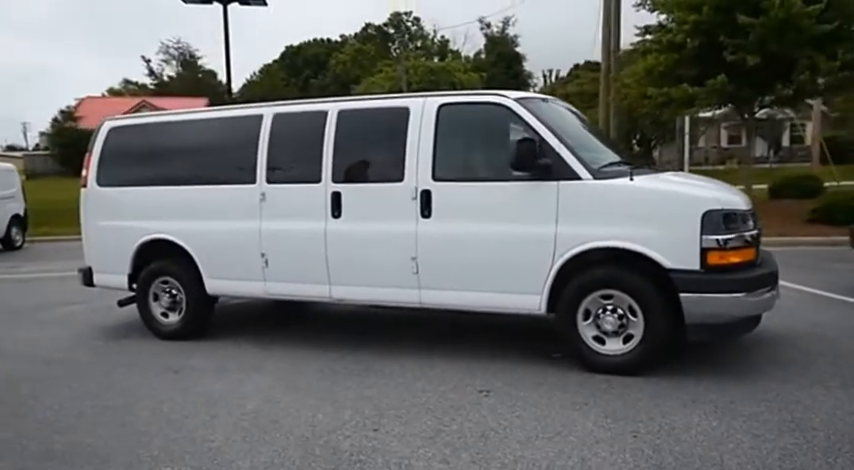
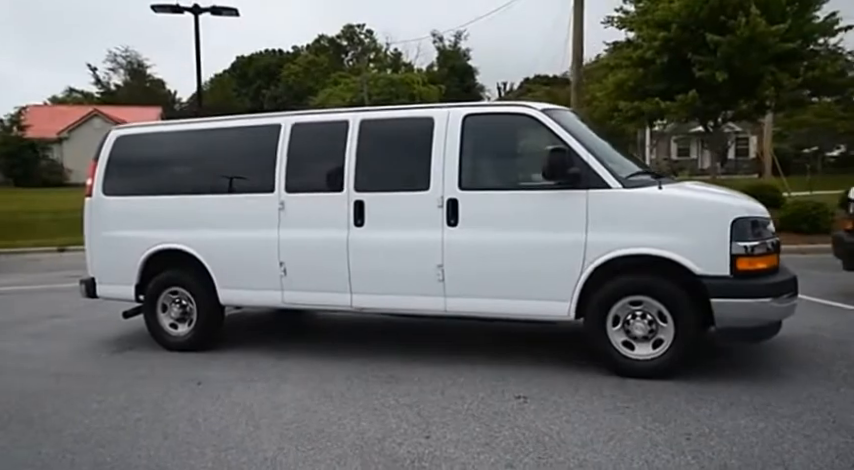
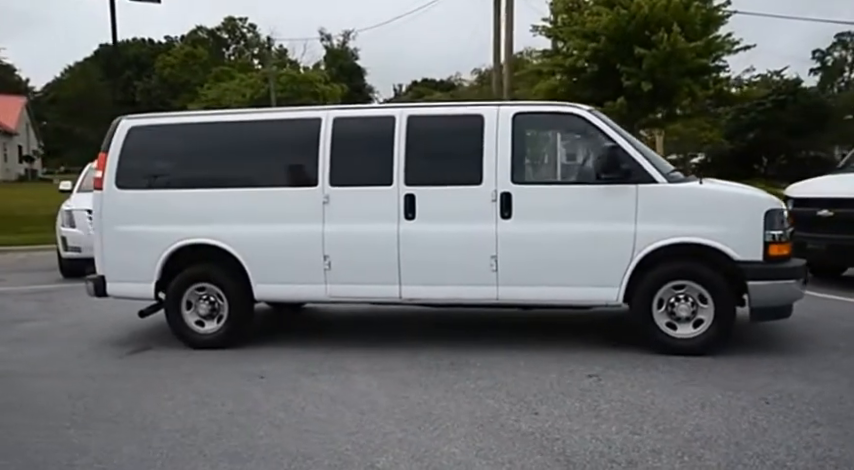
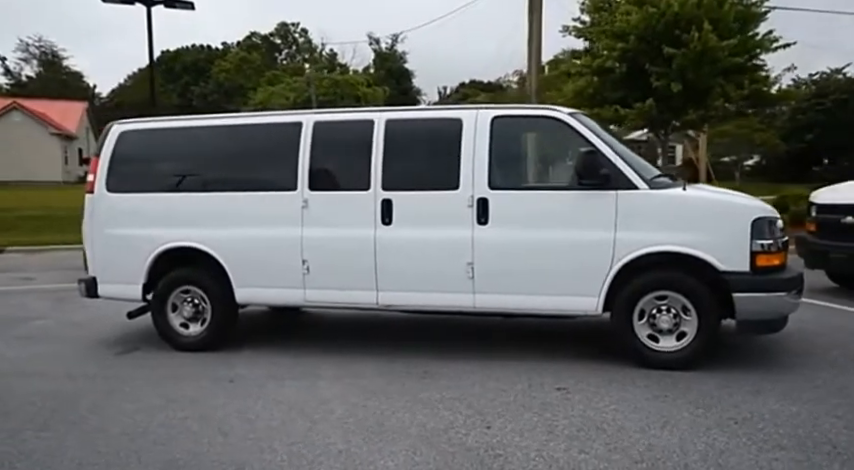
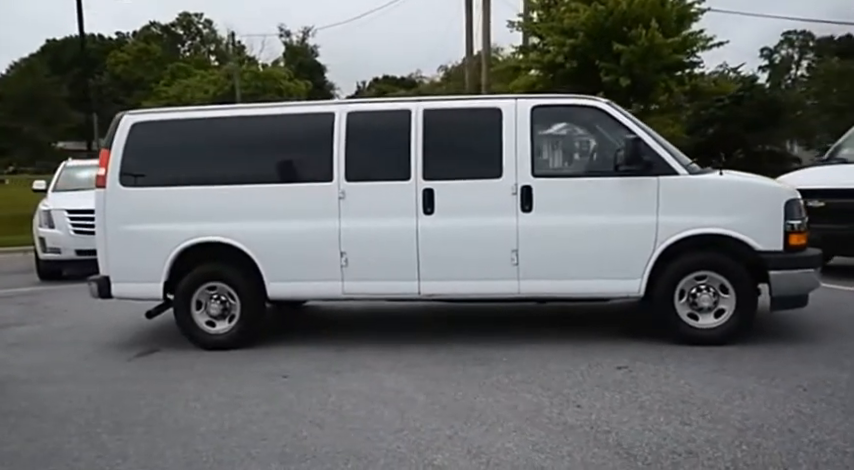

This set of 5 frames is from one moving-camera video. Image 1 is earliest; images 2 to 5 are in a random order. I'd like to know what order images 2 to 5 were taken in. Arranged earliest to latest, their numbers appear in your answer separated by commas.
2, 4, 3, 5
